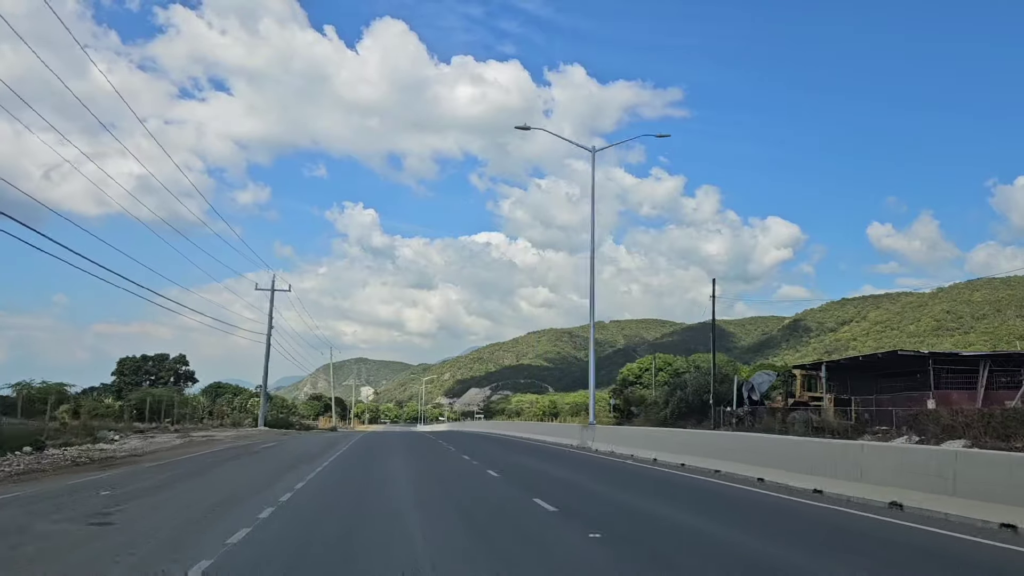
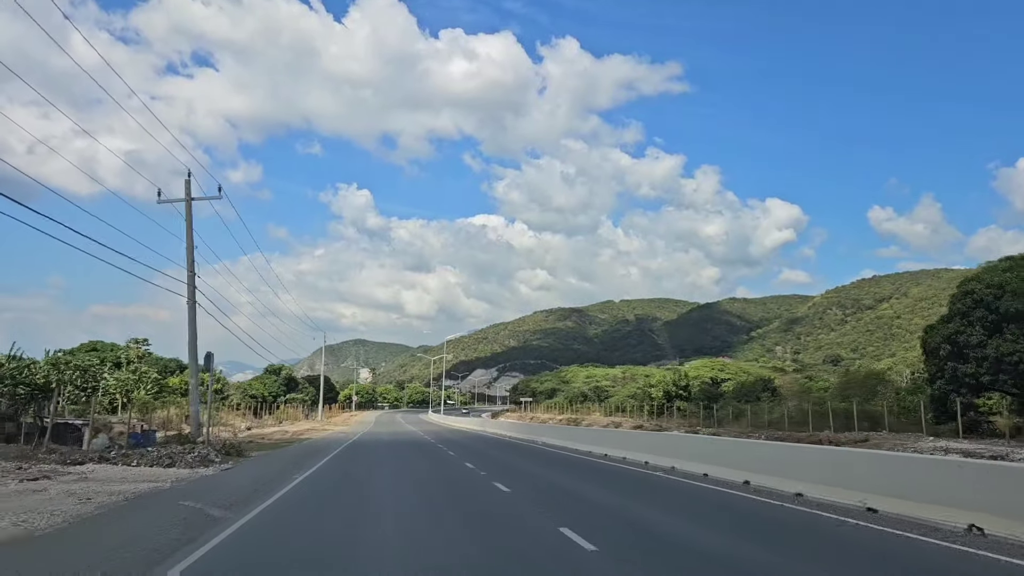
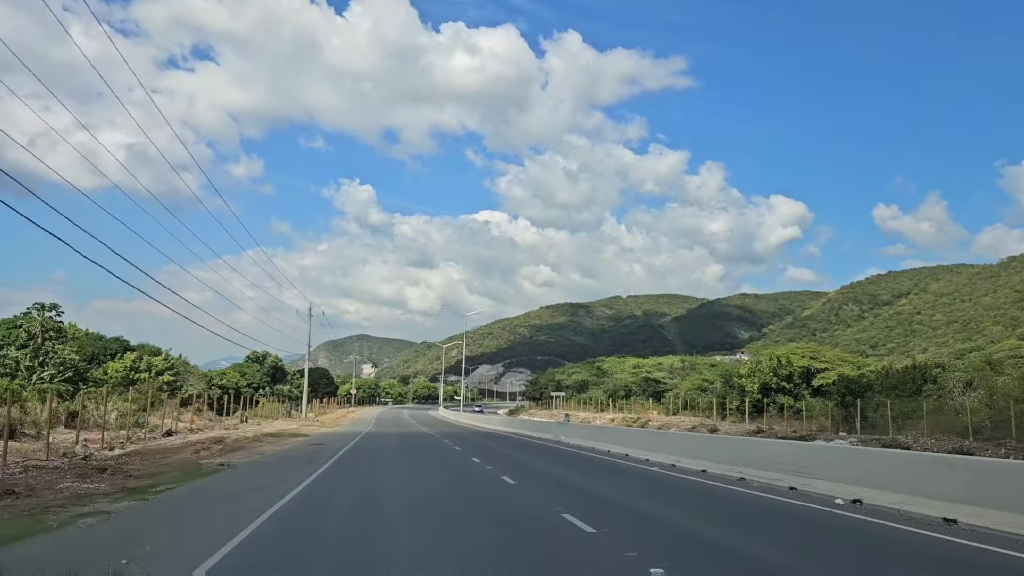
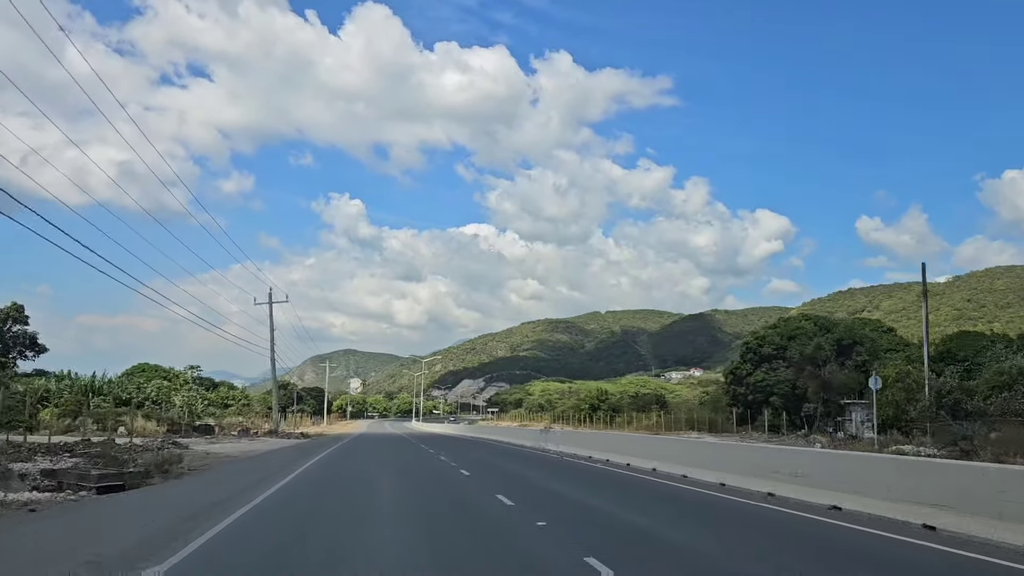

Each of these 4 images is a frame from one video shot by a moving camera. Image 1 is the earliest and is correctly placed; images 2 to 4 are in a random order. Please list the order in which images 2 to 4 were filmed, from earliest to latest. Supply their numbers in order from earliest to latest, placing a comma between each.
4, 2, 3
